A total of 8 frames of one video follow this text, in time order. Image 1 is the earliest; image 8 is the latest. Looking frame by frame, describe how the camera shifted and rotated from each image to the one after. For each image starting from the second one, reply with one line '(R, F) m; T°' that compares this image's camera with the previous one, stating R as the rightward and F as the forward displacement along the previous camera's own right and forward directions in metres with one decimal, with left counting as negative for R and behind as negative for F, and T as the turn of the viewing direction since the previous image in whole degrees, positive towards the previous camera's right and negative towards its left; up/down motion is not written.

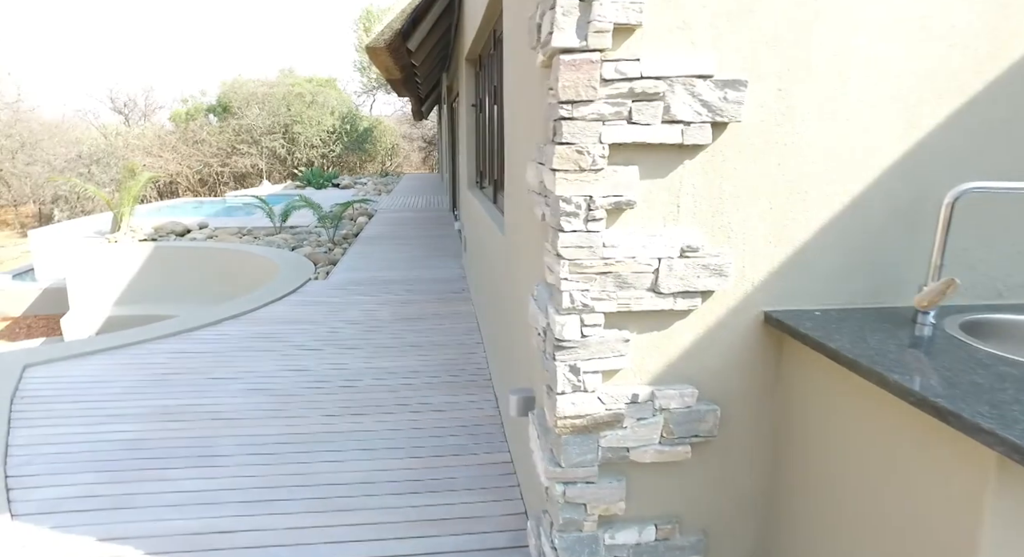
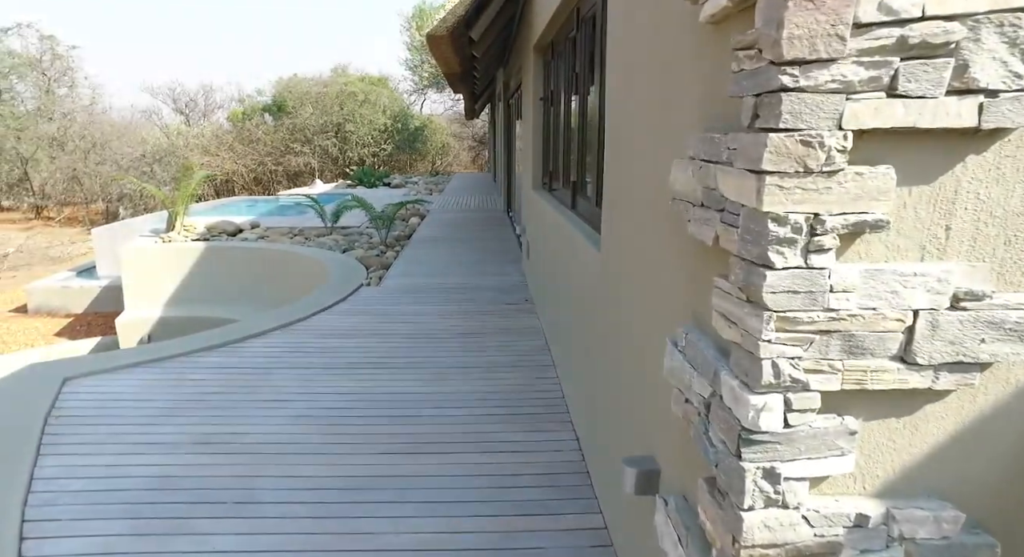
(-0.2, +0.4) m; -4°
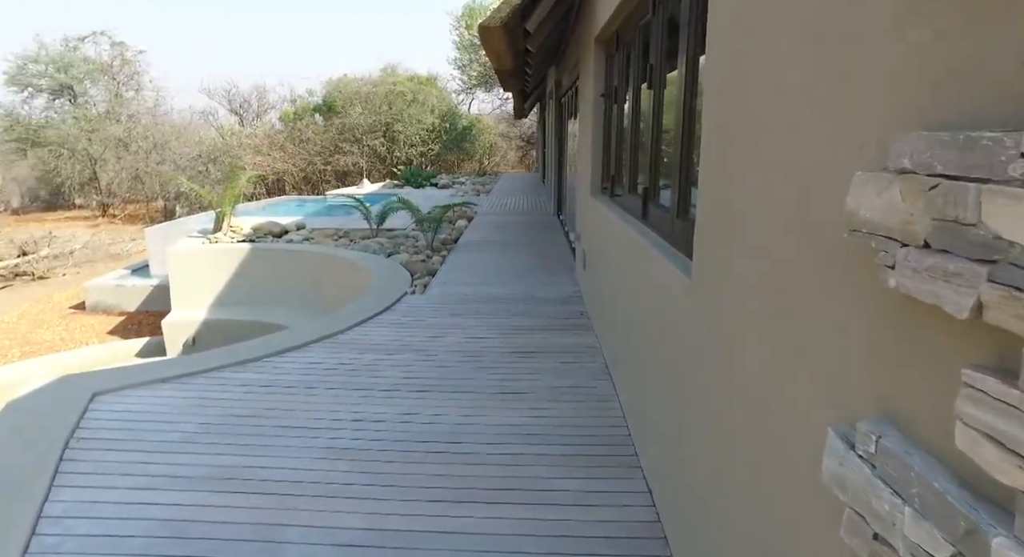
(-0.1, +0.3) m; -4°
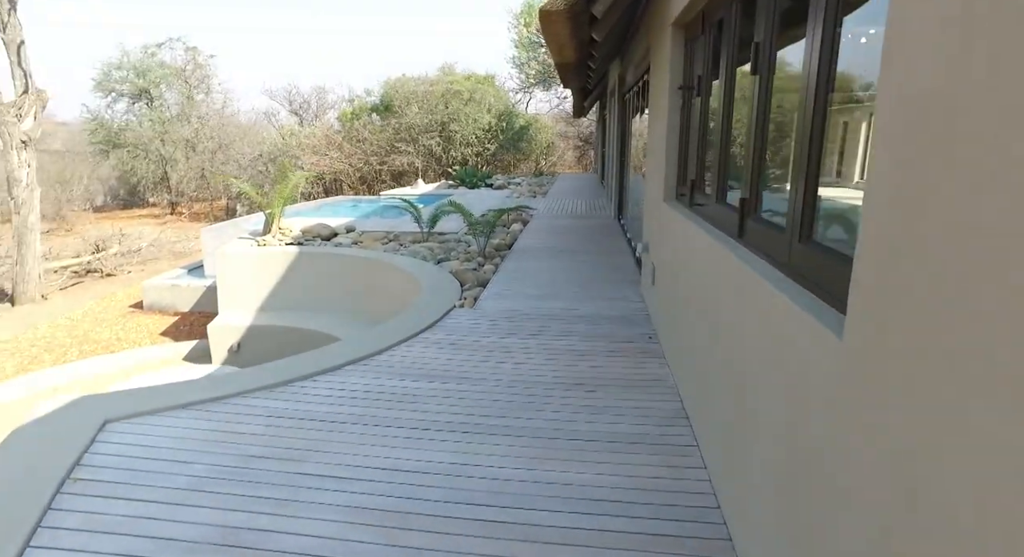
(0.0, +0.5) m; -5°
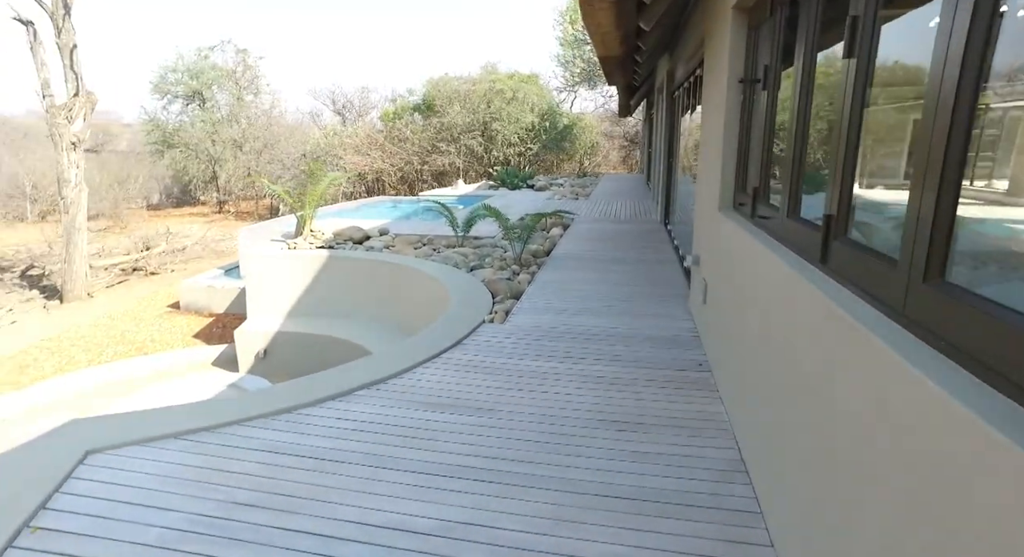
(+0.1, +0.4) m; -4°
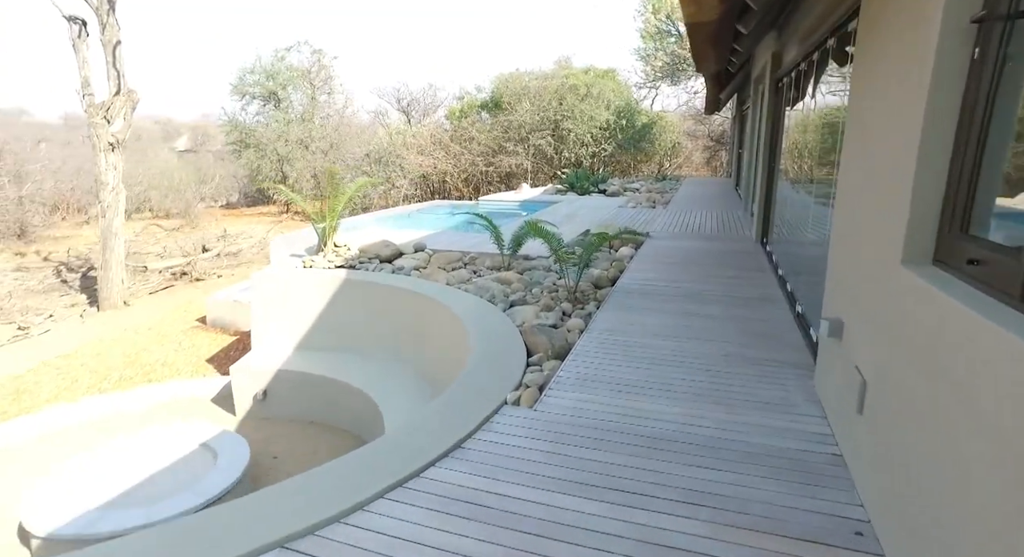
(+0.2, +1.4) m; -7°
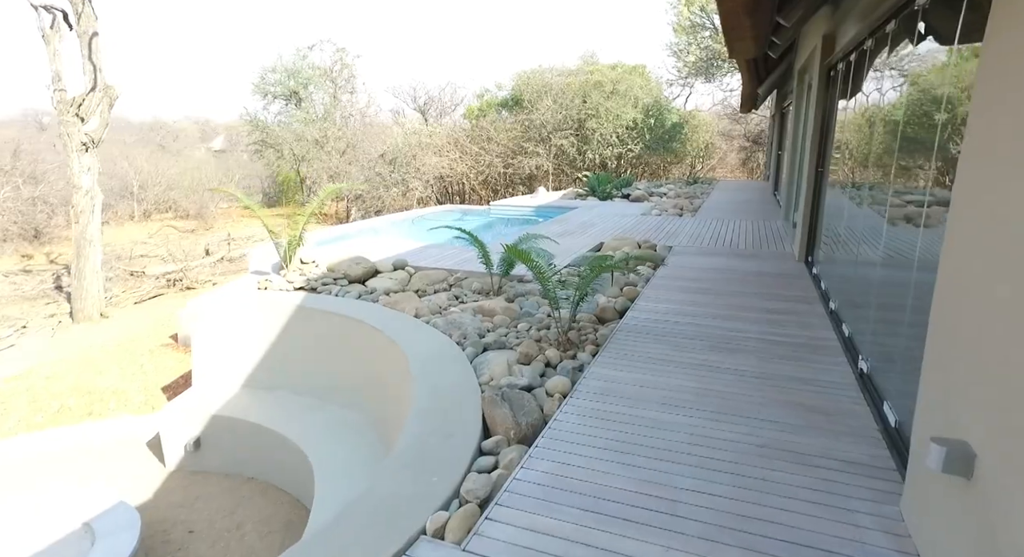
(+0.4, +1.1) m; -3°
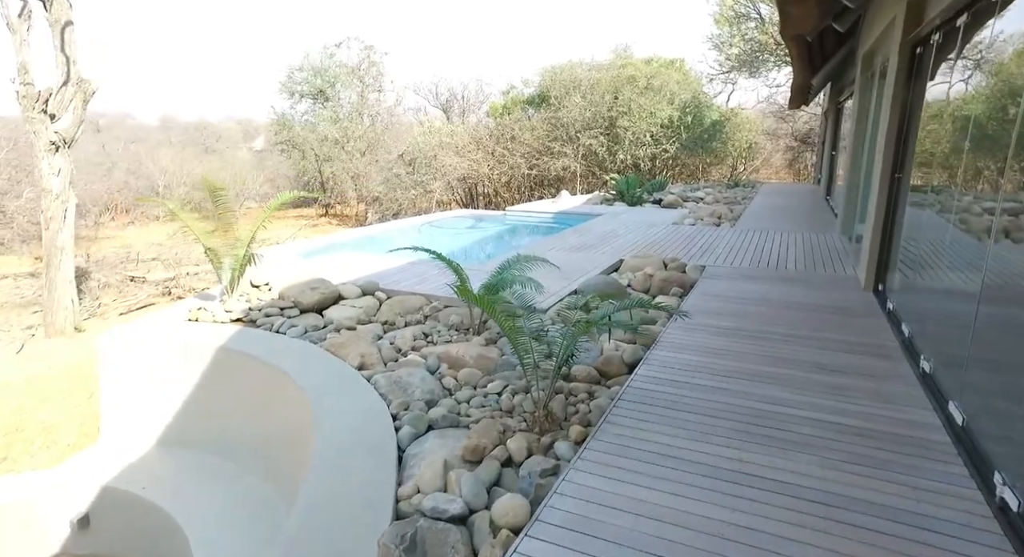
(+0.4, +1.1) m; -4°
